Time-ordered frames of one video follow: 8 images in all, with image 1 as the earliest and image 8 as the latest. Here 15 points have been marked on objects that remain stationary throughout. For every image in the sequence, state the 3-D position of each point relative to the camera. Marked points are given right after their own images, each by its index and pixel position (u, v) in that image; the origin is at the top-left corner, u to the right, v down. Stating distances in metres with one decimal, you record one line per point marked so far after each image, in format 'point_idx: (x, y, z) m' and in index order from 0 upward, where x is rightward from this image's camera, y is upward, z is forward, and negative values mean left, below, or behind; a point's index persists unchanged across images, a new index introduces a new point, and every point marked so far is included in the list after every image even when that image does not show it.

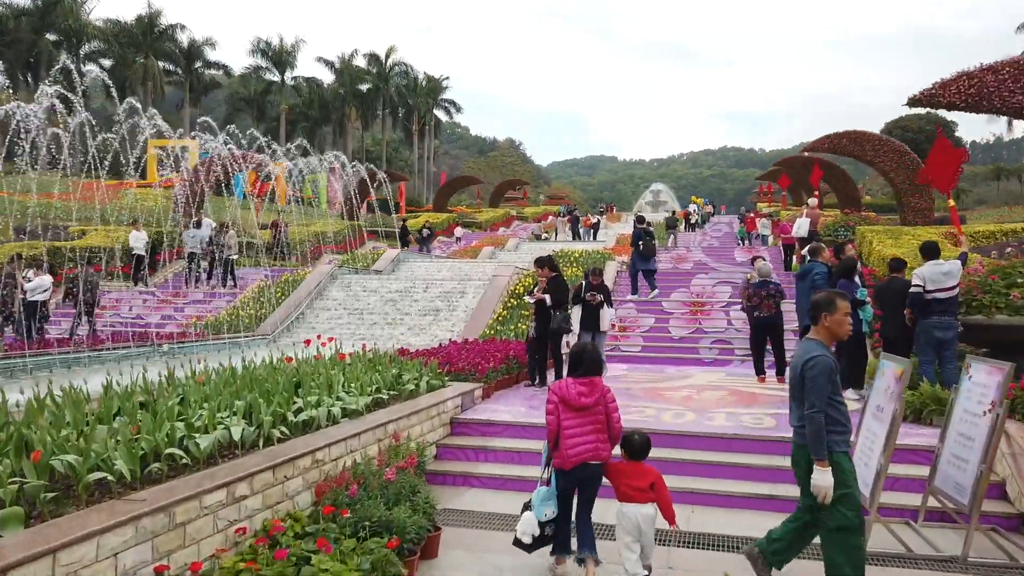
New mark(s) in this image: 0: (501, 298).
0: (-0.2, -0.2, +13.8) m
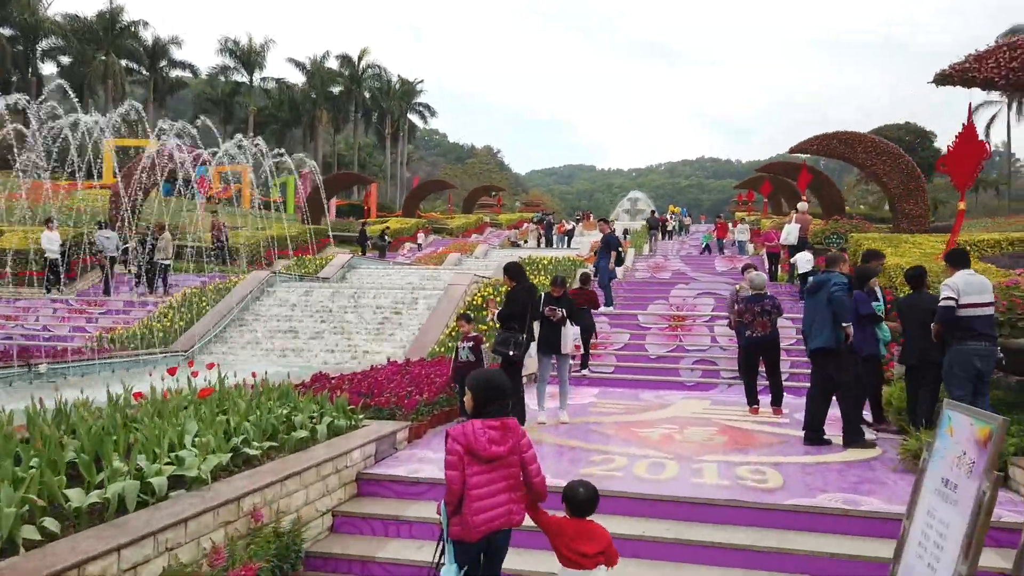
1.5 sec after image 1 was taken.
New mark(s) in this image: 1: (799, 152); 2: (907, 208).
0: (-0.9, -0.4, +12.1) m
1: (+7.2, +3.4, +18.8) m
2: (+9.4, +1.9, +18.0) m
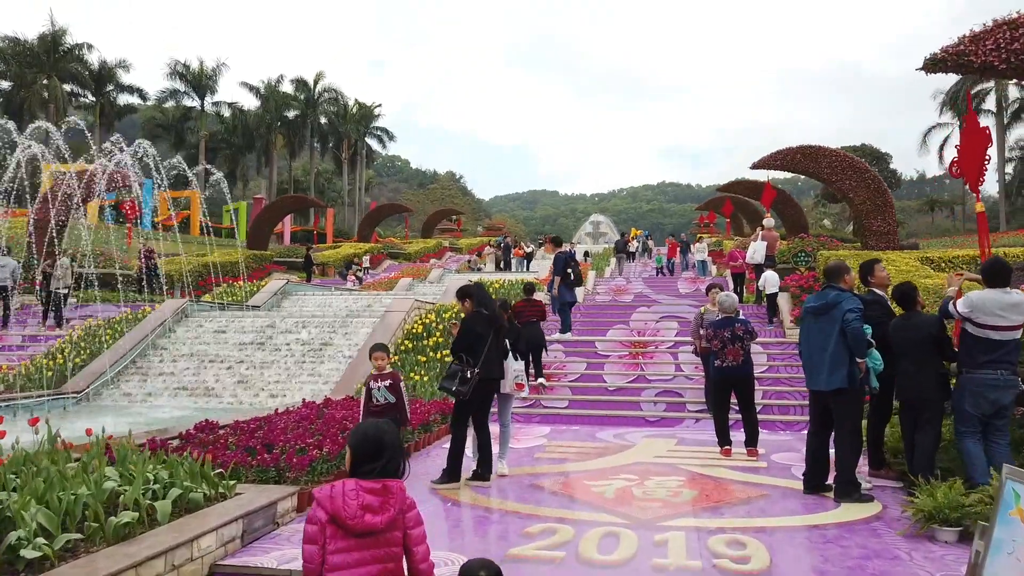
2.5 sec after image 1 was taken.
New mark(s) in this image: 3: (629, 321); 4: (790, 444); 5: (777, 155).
0: (-1.7, -0.8, +10.8) m
1: (+6.0, +2.9, +18.0) m
2: (+8.3, +1.5, +17.2) m
3: (+2.2, -0.6, +14.3) m
4: (+2.9, -1.7, +8.0) m
5: (+6.3, +3.2, +18.1) m
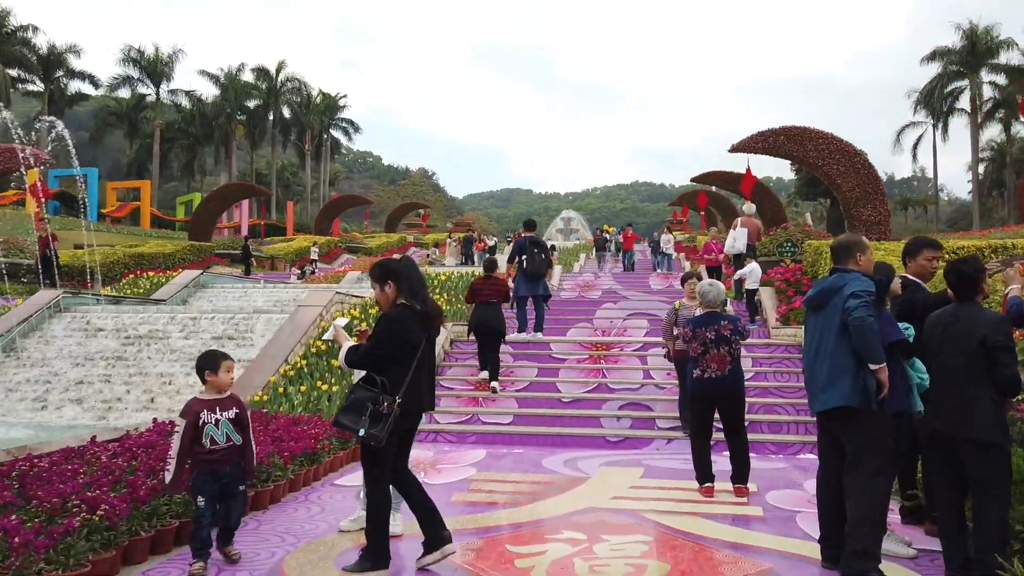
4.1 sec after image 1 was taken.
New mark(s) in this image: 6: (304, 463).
0: (-2.5, -0.6, +8.8) m
1: (+5.0, +3.0, +16.3) m
2: (+7.3, +1.6, +15.6) m
3: (+1.3, -0.5, +12.5) m
4: (+2.3, -1.6, +6.2) m
5: (+5.3, +3.3, +16.4) m
6: (-1.6, -1.3, +5.7) m
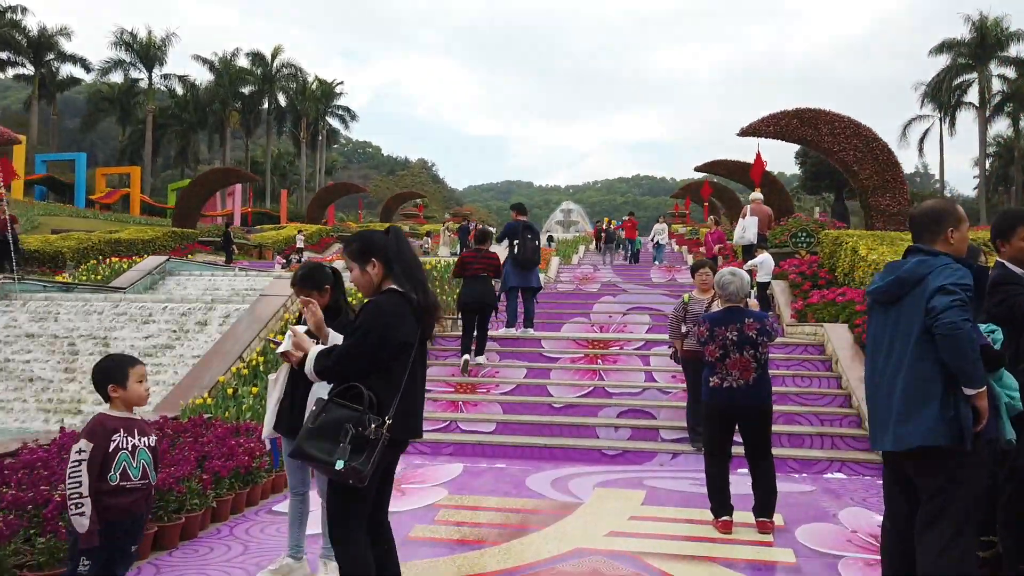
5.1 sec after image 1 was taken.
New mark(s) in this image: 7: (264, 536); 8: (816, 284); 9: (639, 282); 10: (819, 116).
0: (-2.6, -0.5, +7.8) m
1: (+4.8, +3.1, +15.3) m
2: (+7.2, +1.7, +14.6) m
3: (+1.2, -0.4, +11.5) m
4: (+2.1, -1.5, +5.2) m
5: (+5.2, +3.4, +15.4) m
6: (-1.7, -1.2, +4.7) m
7: (-1.4, -1.4, +4.3) m
8: (+4.3, 0.0, +10.8) m
9: (+3.2, +0.2, +19.2) m
10: (+6.2, +3.5, +15.2) m
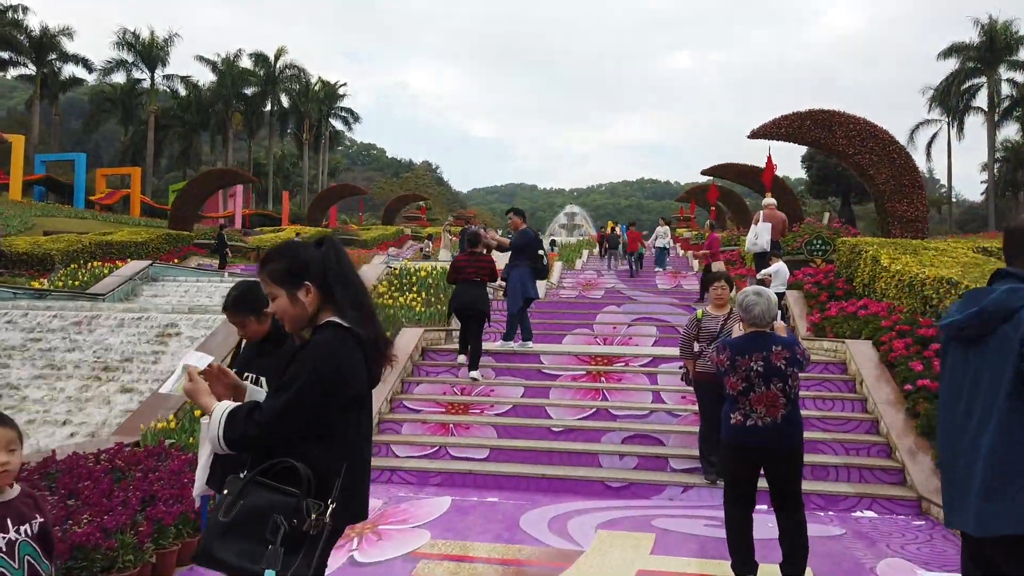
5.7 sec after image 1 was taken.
0: (-2.7, -0.6, +7.2) m
1: (+4.9, +2.9, +14.6) m
2: (+7.2, +1.5, +14.0) m
3: (+1.2, -0.5, +10.9) m
4: (+2.1, -1.6, +4.6) m
5: (+5.2, +3.3, +14.8) m
6: (-1.8, -1.3, +4.1) m
7: (-1.5, -1.5, +3.7) m
8: (+4.3, -0.1, +10.2) m
9: (+3.2, 0.0, +18.6) m
10: (+6.2, +3.3, +14.6) m
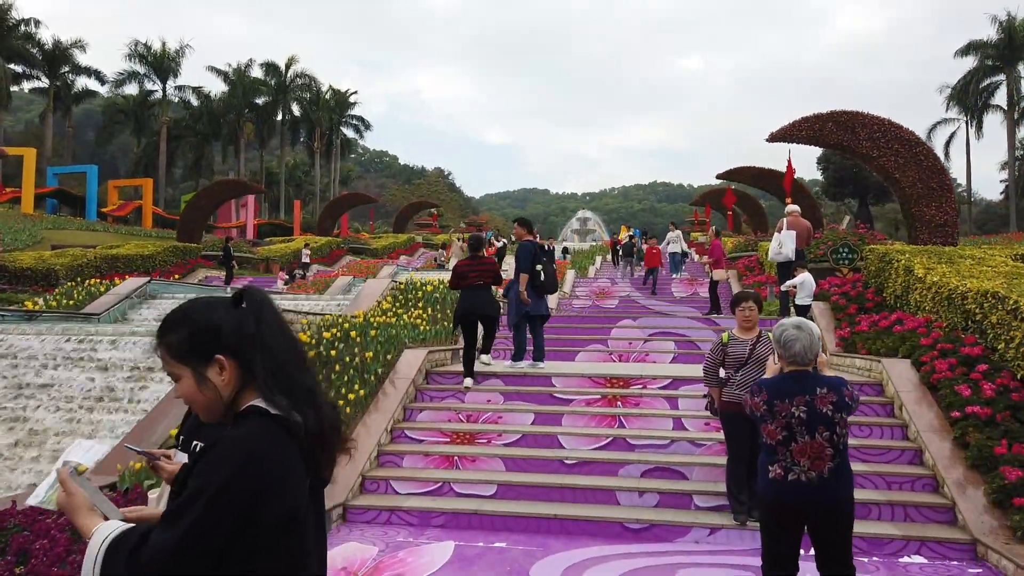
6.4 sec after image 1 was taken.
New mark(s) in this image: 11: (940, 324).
0: (-2.6, -0.8, +6.8) m
1: (+5.0, +2.8, +14.1) m
2: (+7.3, +1.3, +13.4) m
3: (+1.3, -0.7, +10.4) m
4: (+2.1, -1.8, +4.1) m
5: (+5.4, +3.1, +14.2) m
6: (-1.7, -1.5, +3.6) m
7: (-1.4, -1.7, +3.2) m
8: (+4.4, -0.2, +9.6) m
9: (+3.5, -0.2, +18.0) m
10: (+6.4, +3.1, +14.0) m
11: (+4.4, -0.4, +7.7) m
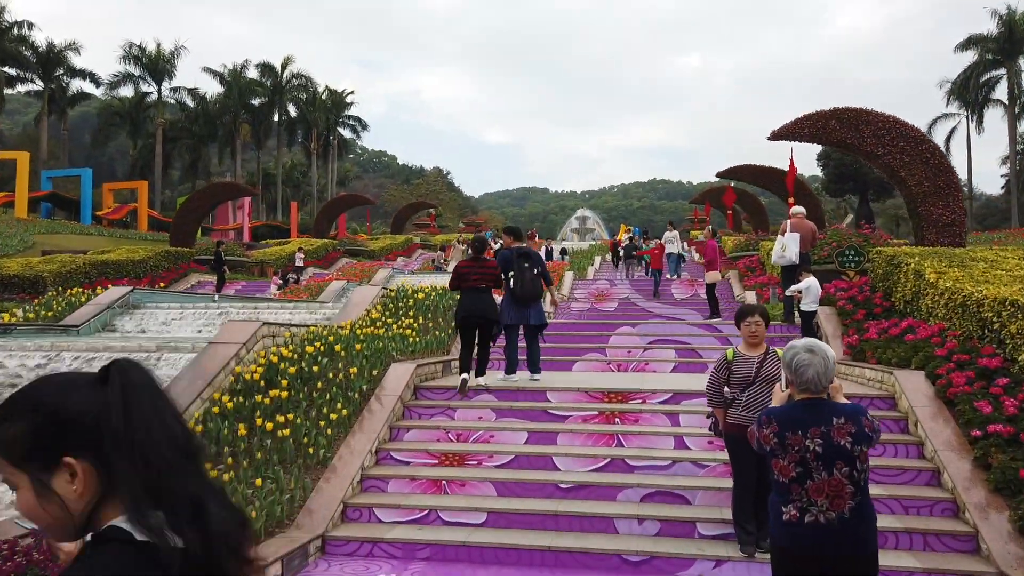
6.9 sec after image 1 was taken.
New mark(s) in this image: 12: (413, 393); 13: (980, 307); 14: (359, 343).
0: (-2.7, -0.9, +6.4) m
1: (+4.9, +2.7, +13.7) m
2: (+7.3, +1.3, +13.0) m
3: (+1.2, -0.8, +10.0) m
4: (+2.0, -1.9, +3.7) m
5: (+5.3, +3.1, +13.8) m
6: (-1.8, -1.6, +3.2) m
7: (-1.5, -1.8, +2.8) m
8: (+4.4, -0.3, +9.2) m
9: (+3.5, -0.3, +17.6) m
10: (+6.3, +3.1, +13.6) m
11: (+4.3, -0.4, +7.3) m
12: (-1.0, -1.0, +7.4) m
13: (+4.3, -0.2, +7.0) m
14: (-1.6, -0.6, +7.8) m
